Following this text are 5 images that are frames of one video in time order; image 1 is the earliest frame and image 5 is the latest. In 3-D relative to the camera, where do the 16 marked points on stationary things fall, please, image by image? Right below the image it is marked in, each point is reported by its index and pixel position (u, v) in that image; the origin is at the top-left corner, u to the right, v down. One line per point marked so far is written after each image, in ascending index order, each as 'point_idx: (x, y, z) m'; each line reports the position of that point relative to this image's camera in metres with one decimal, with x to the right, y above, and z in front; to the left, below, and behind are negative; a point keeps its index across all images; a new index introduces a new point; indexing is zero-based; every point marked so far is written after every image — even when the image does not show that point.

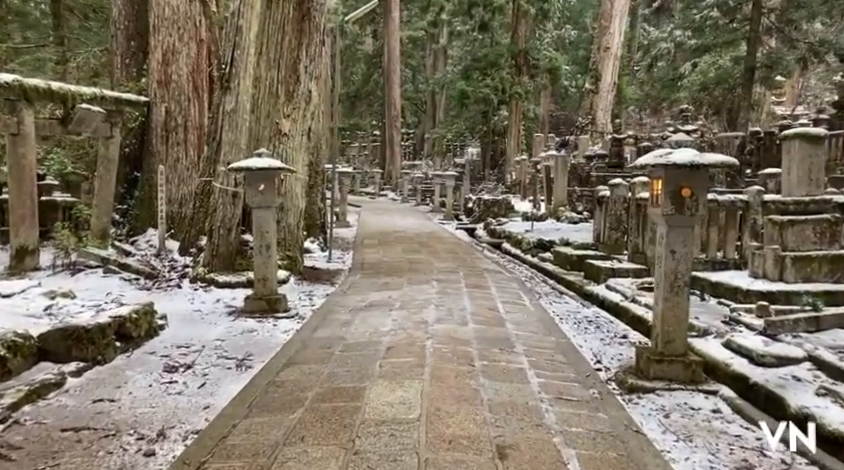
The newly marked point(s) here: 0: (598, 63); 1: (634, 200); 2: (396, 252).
0: (+4.8, +4.7, +17.9) m
1: (+2.2, +0.4, +6.8) m
2: (-0.3, -0.2, +8.3) m
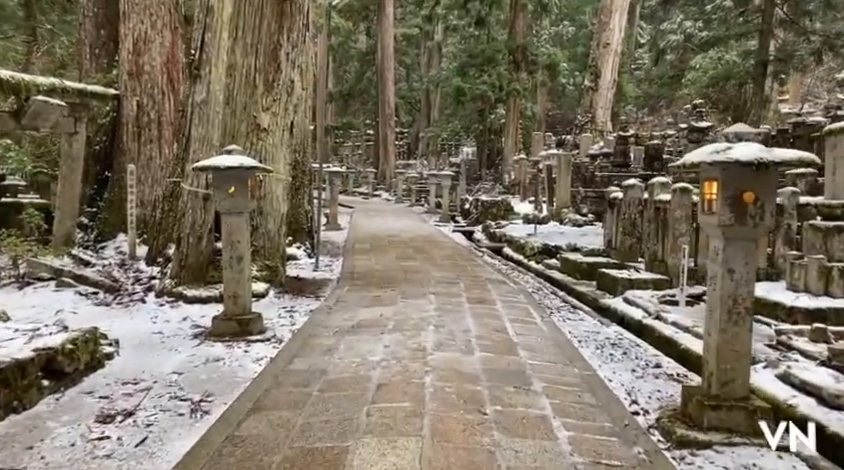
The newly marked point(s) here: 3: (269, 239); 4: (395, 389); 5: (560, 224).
0: (+4.7, +4.7, +17.3) m
1: (+2.2, +0.3, +6.1) m
2: (-0.4, -0.3, +7.6) m
3: (-1.3, 0.0, +5.5) m
4: (-0.1, -0.7, +2.9) m
5: (+2.2, +0.2, +10.4) m
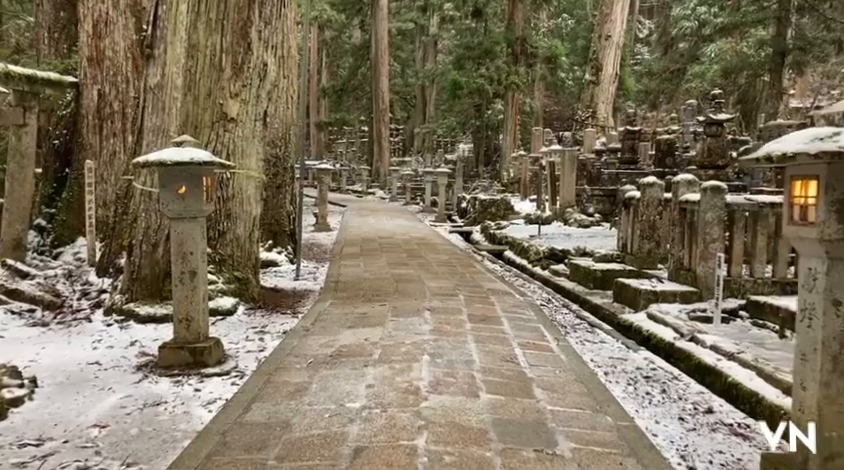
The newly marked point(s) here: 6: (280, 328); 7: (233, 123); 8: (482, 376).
0: (+4.6, +4.7, +16.6) m
1: (+2.1, +0.3, +5.4) m
2: (-0.4, -0.3, +6.9) m
3: (-1.4, -0.1, +4.8) m
4: (-0.2, -0.8, +2.2) m
5: (+2.2, +0.1, +9.7) m
6: (-1.0, -0.6, +4.3) m
7: (-1.4, +0.8, +4.7) m
8: (+0.3, -0.7, +3.1) m
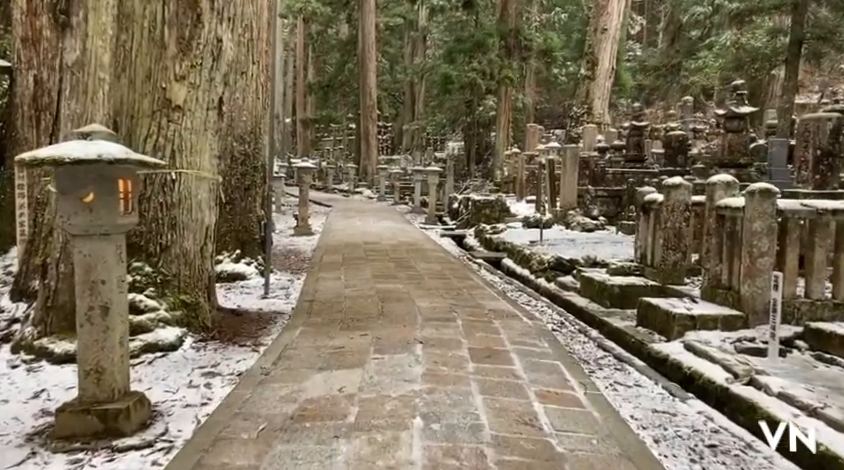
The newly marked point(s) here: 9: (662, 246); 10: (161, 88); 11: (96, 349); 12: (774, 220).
0: (+4.3, +4.6, +15.8) m
1: (+2.1, +0.2, +4.6) m
2: (-0.5, -0.4, +6.0) m
3: (-1.4, -0.2, +3.9) m
4: (-0.2, -0.8, +1.3) m
5: (+2.0, +0.1, +8.9) m
6: (-1.0, -0.7, +3.4) m
7: (-1.4, +0.7, +3.8) m
8: (+0.3, -0.8, +2.3) m
9: (+2.0, -0.1, +5.3) m
10: (-1.5, +0.9, +3.8) m
11: (-1.3, -0.5, +2.5) m
12: (+2.2, +0.1, +4.0) m
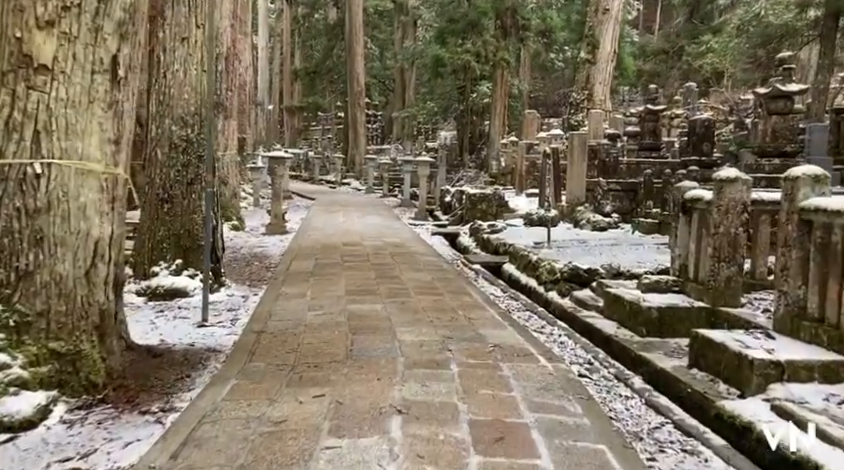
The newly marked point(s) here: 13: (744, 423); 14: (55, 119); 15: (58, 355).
0: (+4.0, +4.8, +14.6) m
1: (+2.0, +0.1, +3.4) m
2: (-0.6, -0.4, +4.9) m
3: (-1.5, -0.3, +2.7) m
4: (-0.2, -1.0, +0.2) m
5: (+1.9, +0.1, +7.7) m
6: (-1.1, -0.8, +2.3) m
7: (-1.5, +0.7, +2.6) m
8: (+0.2, -0.9, +1.1) m
9: (+1.9, -0.1, +4.2) m
10: (-1.6, +0.8, +2.5) m
11: (-1.4, -0.6, +1.4) m
12: (+2.1, 0.0, +2.9) m
13: (+1.4, -0.8, +2.7) m
14: (-1.5, +0.5, +2.7) m
15: (-1.5, -0.5, +2.7) m
